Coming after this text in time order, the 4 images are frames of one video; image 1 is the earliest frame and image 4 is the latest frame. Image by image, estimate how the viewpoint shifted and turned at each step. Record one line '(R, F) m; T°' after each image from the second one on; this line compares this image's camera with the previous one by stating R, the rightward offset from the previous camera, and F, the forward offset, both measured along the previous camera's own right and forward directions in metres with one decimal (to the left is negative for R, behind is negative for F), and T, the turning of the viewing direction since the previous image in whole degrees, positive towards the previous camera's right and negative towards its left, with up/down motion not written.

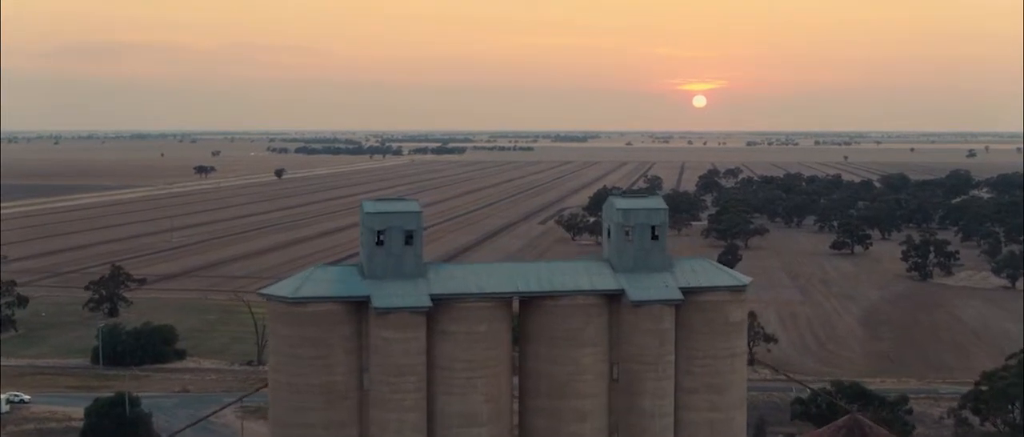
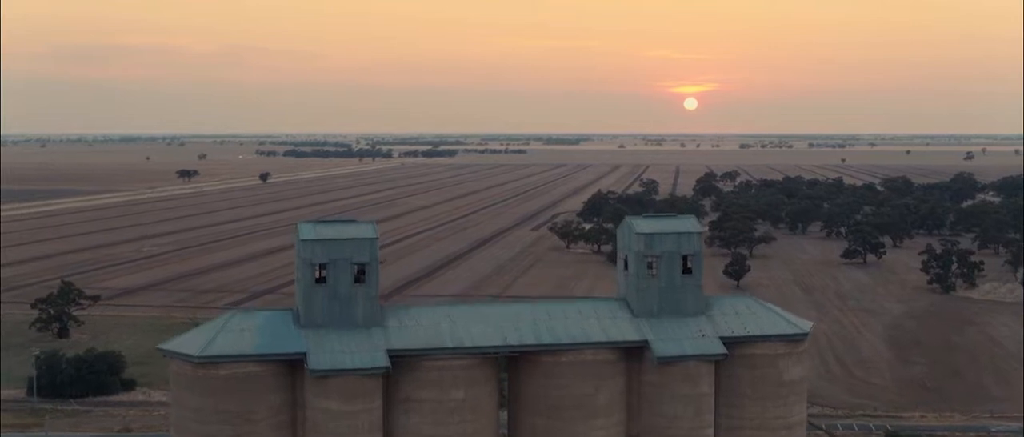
(0.0, +2.9) m; 0°
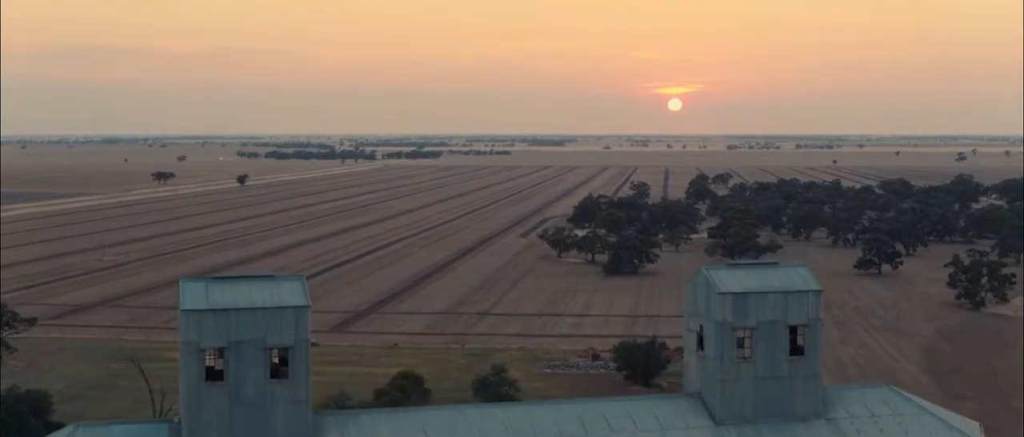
(-0.1, +3.2) m; +1°
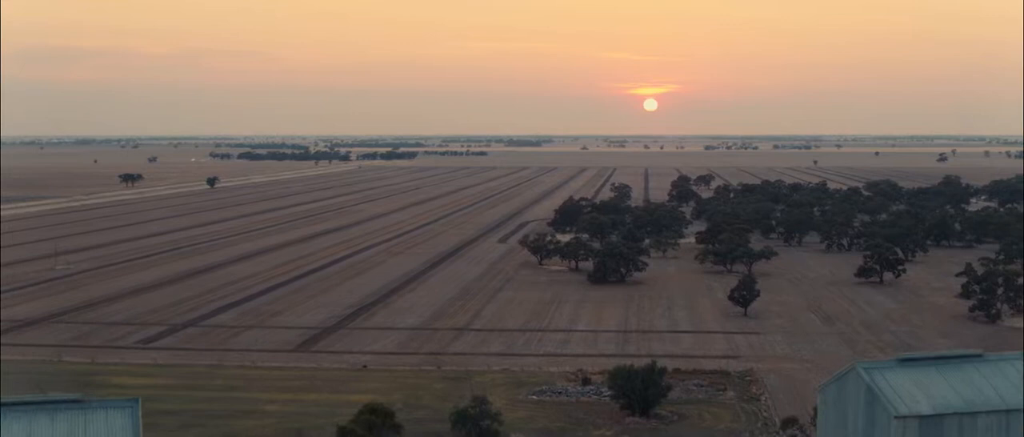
(-0.1, +2.5) m; +1°
